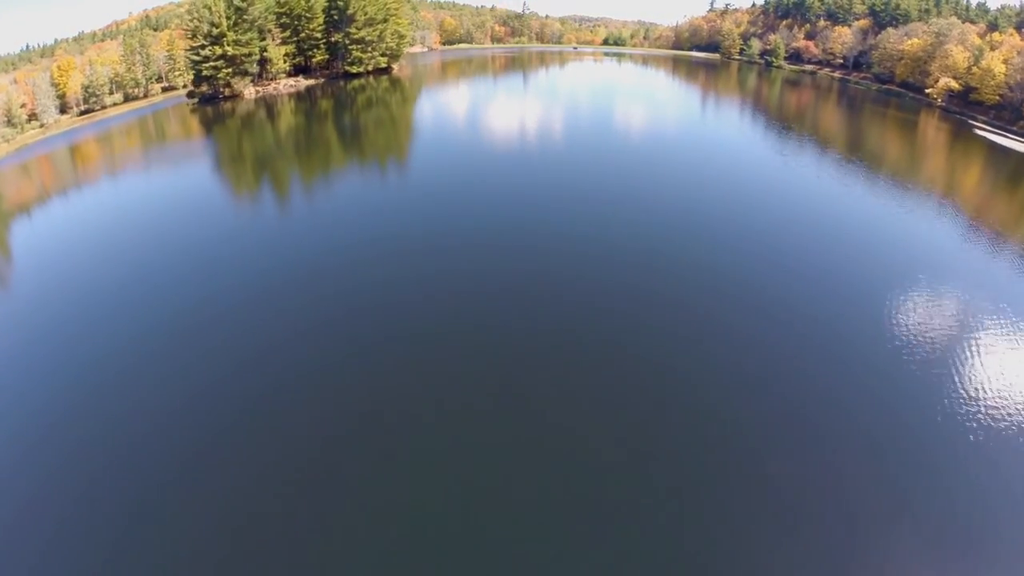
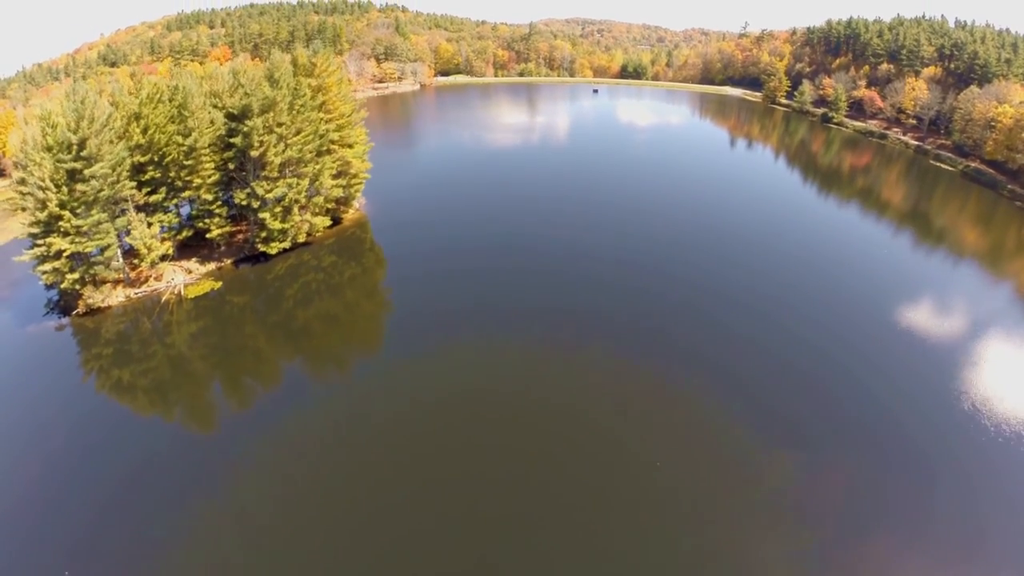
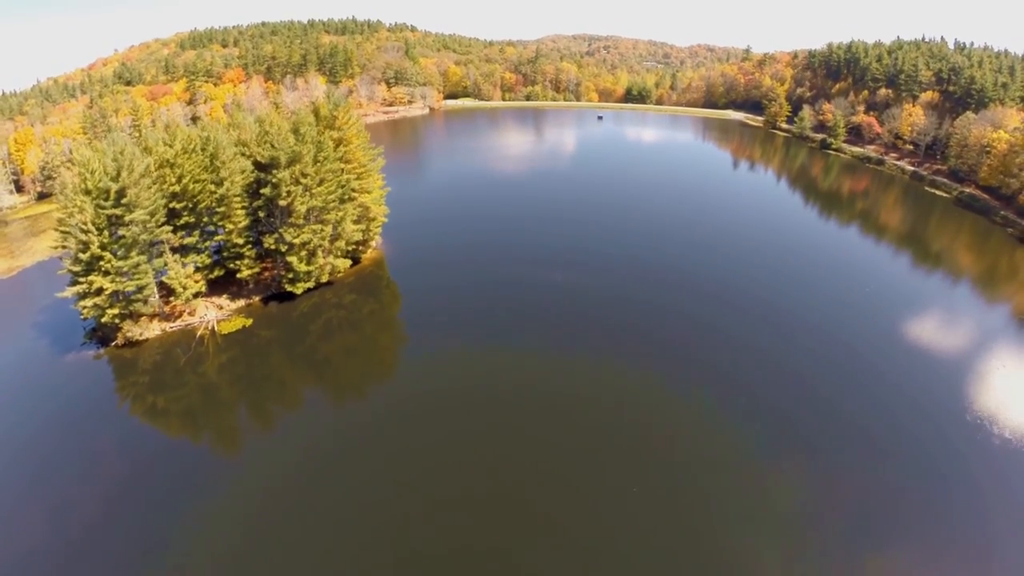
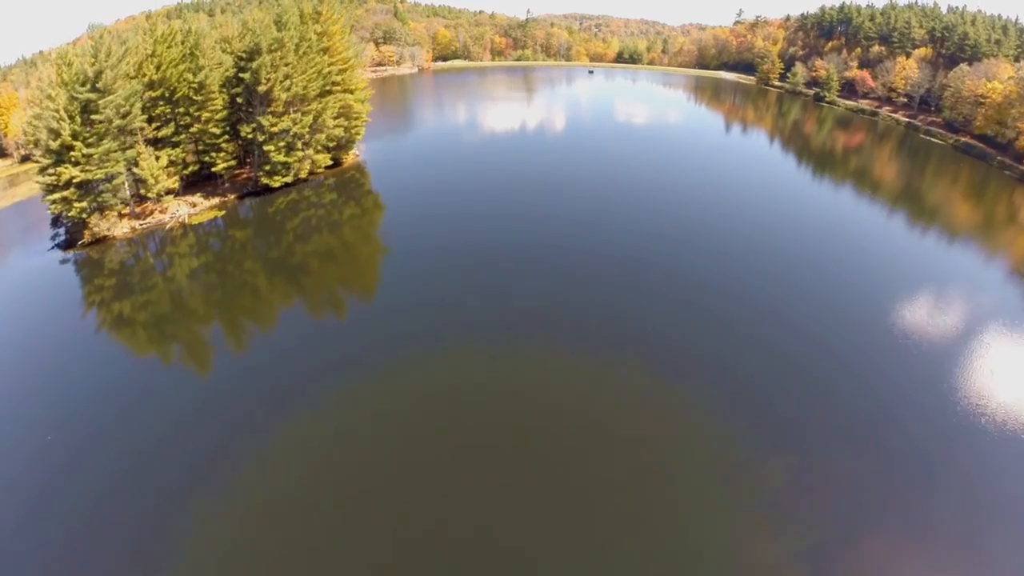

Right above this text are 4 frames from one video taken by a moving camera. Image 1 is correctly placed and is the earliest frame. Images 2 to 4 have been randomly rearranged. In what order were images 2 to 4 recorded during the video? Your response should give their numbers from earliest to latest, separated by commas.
4, 2, 3
